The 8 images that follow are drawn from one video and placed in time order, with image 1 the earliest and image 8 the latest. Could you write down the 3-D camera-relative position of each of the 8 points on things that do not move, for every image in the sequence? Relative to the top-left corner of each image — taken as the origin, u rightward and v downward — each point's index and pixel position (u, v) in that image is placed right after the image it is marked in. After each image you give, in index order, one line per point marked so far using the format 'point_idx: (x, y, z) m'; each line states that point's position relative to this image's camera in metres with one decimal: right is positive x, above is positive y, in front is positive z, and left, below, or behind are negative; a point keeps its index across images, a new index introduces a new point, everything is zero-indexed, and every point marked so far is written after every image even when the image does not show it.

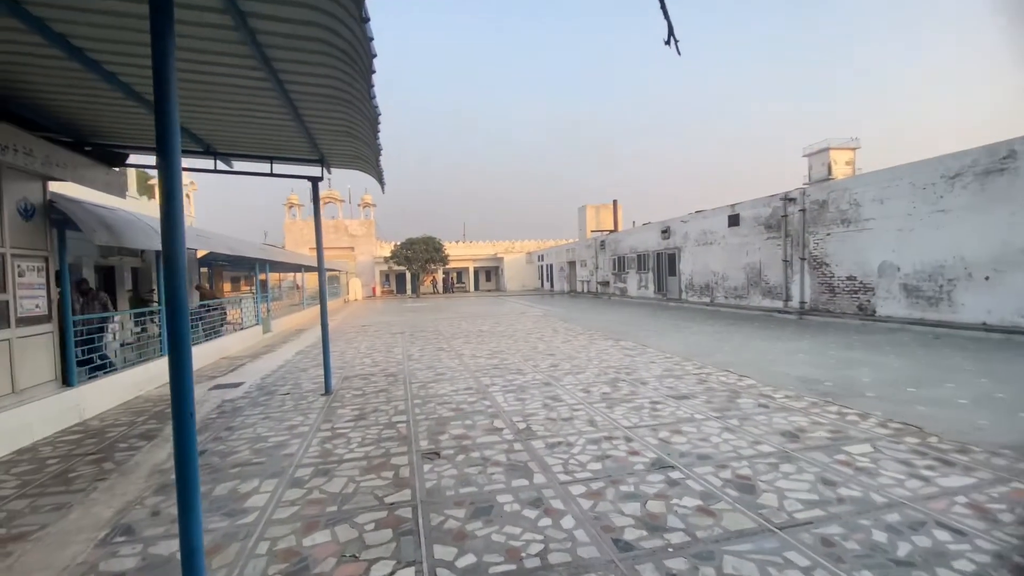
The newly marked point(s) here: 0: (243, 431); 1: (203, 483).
0: (-3.0, -1.6, +5.3) m
1: (-2.6, -1.6, +4.0) m
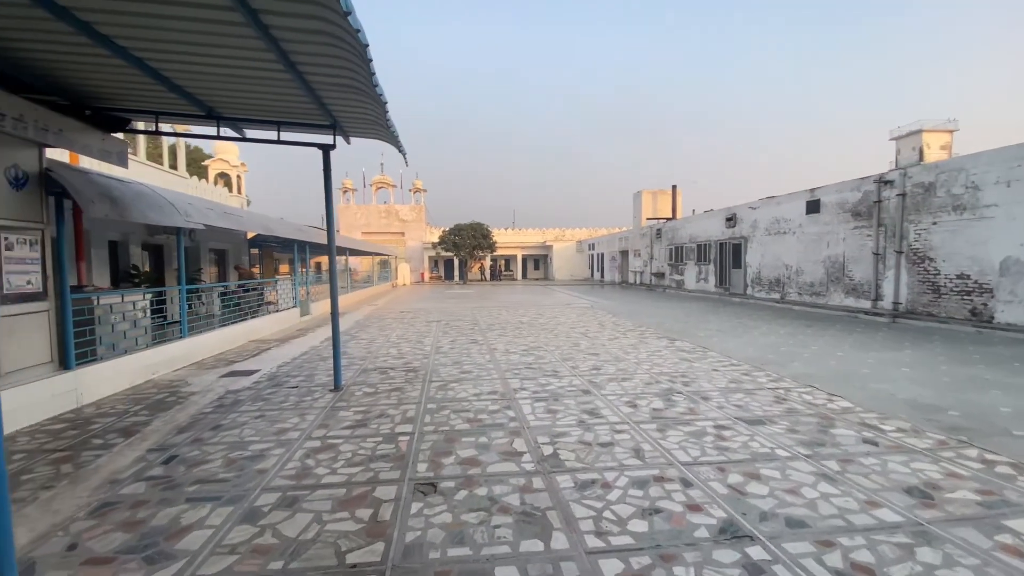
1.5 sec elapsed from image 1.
0: (-2.8, -1.4, +4.6) m
1: (-2.5, -1.5, +3.2) m
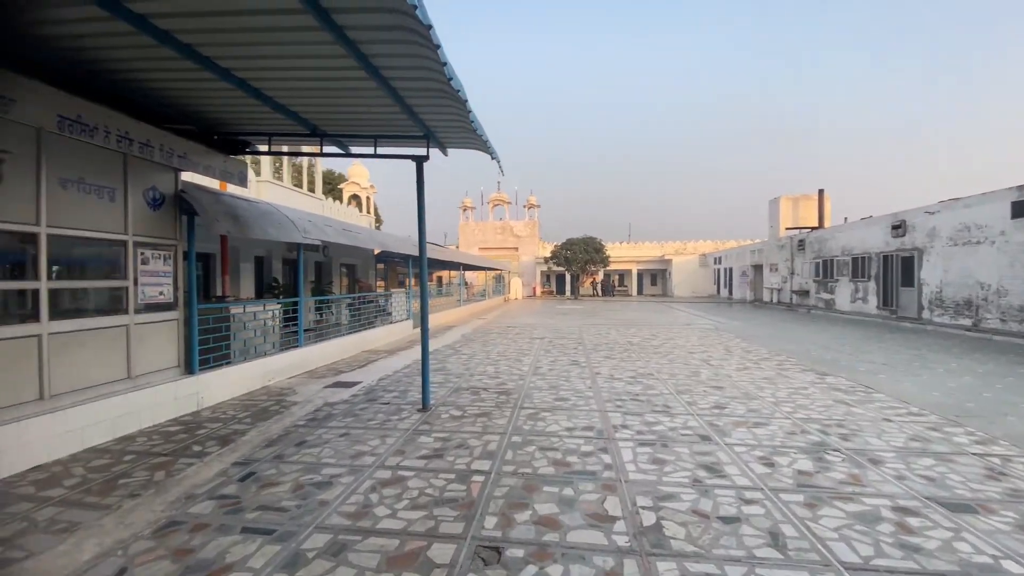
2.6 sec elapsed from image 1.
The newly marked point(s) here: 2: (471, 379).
0: (-2.0, -1.6, +4.5) m
1: (-2.0, -1.6, +3.1) m
2: (-0.7, -1.5, +7.7) m
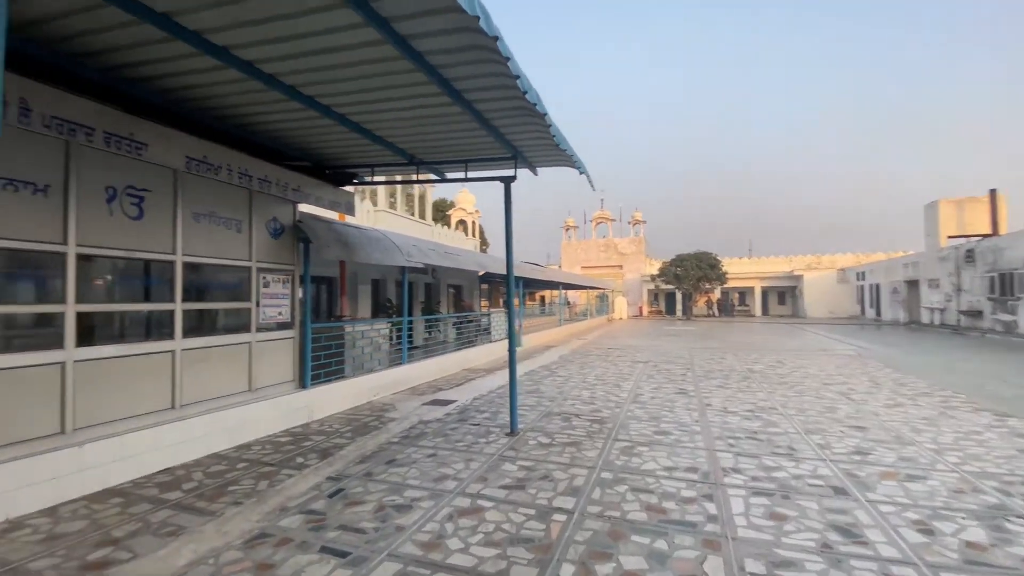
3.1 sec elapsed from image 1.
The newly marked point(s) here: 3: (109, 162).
0: (-1.1, -1.8, +4.5) m
1: (-1.5, -1.7, +3.2) m
2: (+0.8, -1.8, +7.4) m
3: (-3.7, +1.1, +4.3) m
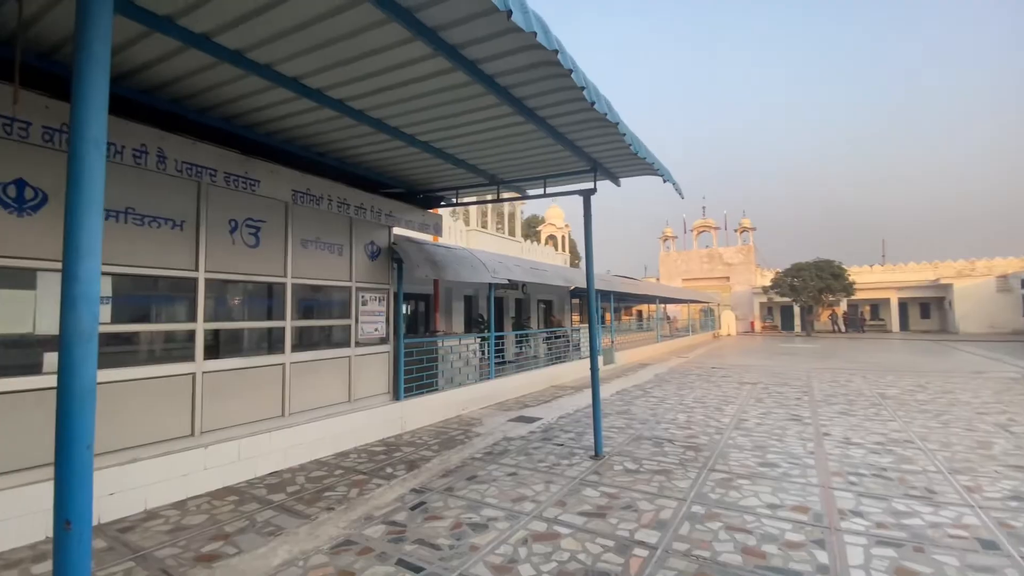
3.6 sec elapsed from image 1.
0: (-0.4, -1.9, +4.6) m
1: (-1.0, -1.9, +3.3) m
2: (+2.1, -2.1, +7.0) m
3: (-2.9, +0.9, +4.9) m
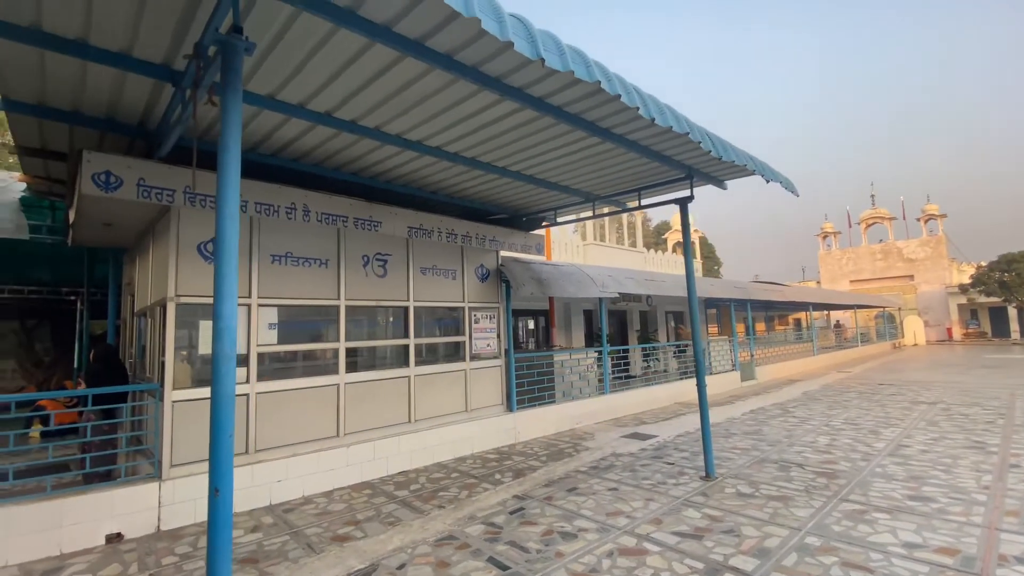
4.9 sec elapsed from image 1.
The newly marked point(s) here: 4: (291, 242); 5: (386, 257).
0: (+0.6, -2.1, +4.7) m
1: (-0.3, -2.0, +3.6) m
2: (+3.7, -2.2, +6.3) m
3: (-1.9, +0.6, +5.8) m
4: (-2.5, +0.5, +5.3) m
5: (-1.6, +0.4, +6.0) m
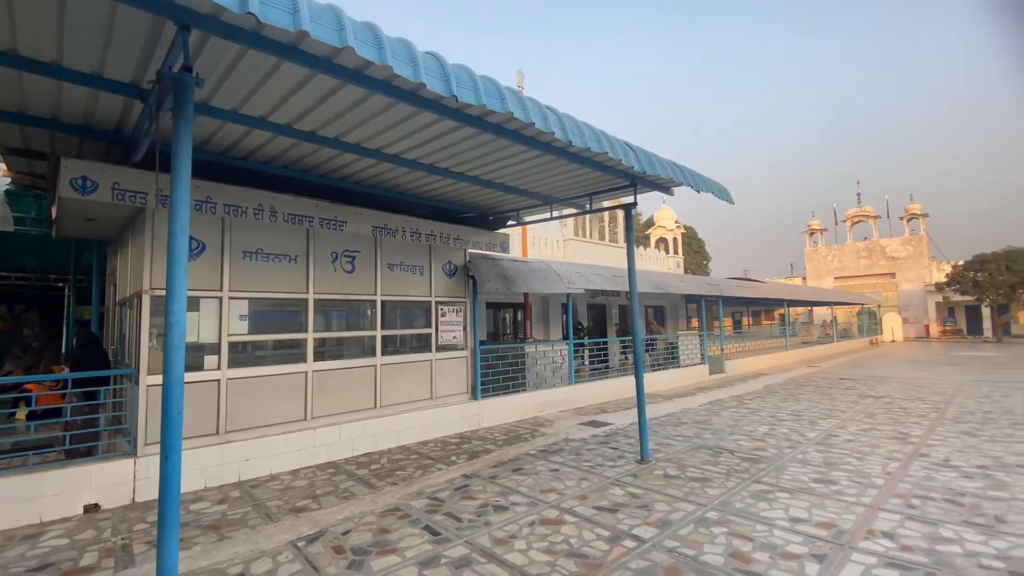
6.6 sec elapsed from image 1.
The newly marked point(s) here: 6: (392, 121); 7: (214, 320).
0: (+0.1, -2.1, +5.2) m
1: (-0.9, -2.0, +4.1) m
2: (+3.1, -2.2, +6.8) m
3: (-2.4, +0.7, +6.2) m
4: (-3.0, +0.6, +5.6) m
5: (-2.2, +0.5, +6.4) m
6: (-1.0, +1.5, +4.1) m
7: (-3.4, -0.4, +5.3) m
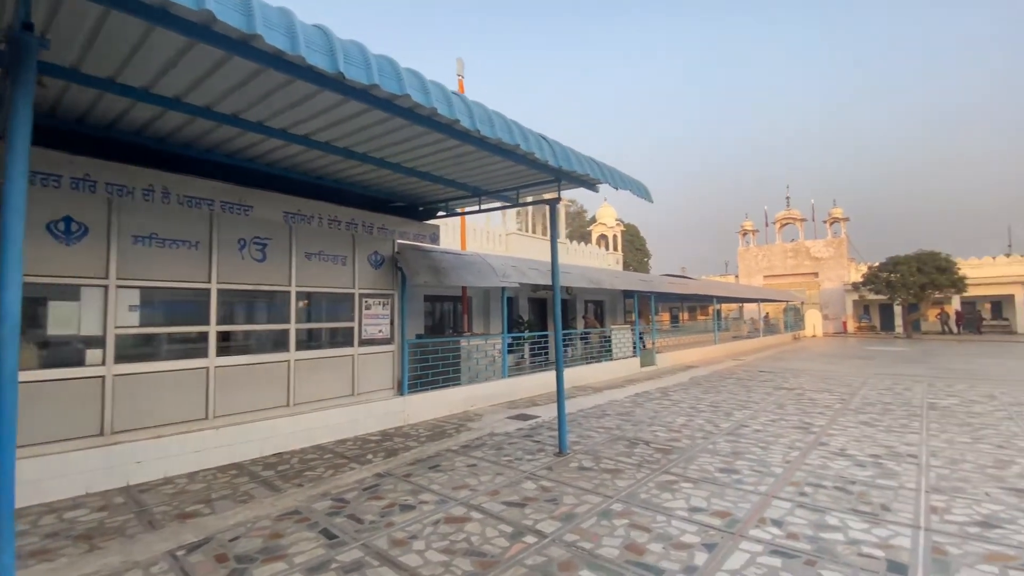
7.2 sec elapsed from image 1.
0: (-0.9, -2.0, +5.1) m
1: (-1.7, -1.9, +3.9) m
2: (+2.0, -2.1, +7.0) m
3: (-3.4, +0.8, +5.8) m
4: (-3.9, +0.7, +5.2) m
5: (-3.2, +0.6, +6.1) m
6: (-1.8, +1.5, +3.8) m
7: (-4.2, -0.2, +4.8) m
